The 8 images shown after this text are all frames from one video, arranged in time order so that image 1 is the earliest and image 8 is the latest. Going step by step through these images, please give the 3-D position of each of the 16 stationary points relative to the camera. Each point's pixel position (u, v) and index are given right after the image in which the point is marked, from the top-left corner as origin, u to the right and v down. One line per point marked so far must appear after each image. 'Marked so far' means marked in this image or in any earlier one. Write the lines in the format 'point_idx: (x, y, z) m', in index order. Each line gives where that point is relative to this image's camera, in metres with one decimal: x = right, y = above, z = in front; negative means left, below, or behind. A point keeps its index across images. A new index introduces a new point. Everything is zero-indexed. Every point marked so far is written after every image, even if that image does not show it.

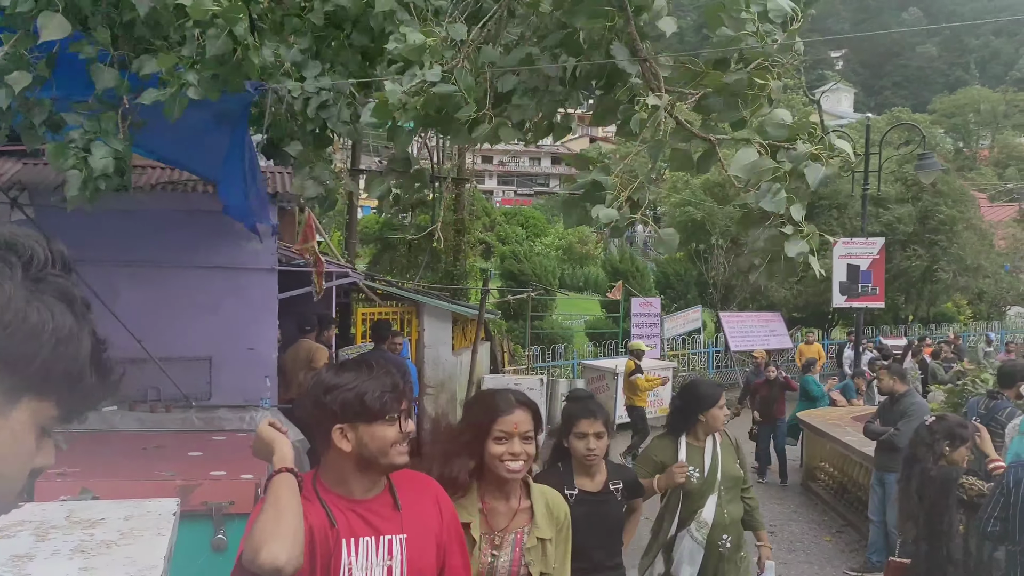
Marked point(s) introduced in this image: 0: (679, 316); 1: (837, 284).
0: (+2.6, -0.4, +13.3) m
1: (+4.0, +0.1, +11.2) m
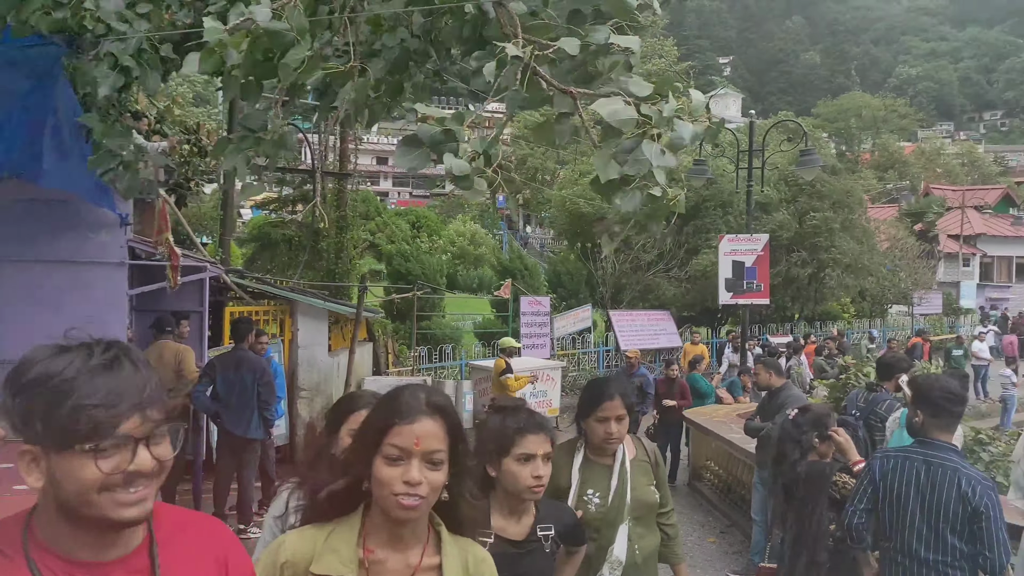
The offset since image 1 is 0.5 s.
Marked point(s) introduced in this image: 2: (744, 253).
0: (+0.9, -0.4, +13.1) m
1: (+2.6, +0.1, +11.1) m
2: (+2.8, +0.4, +11.0) m
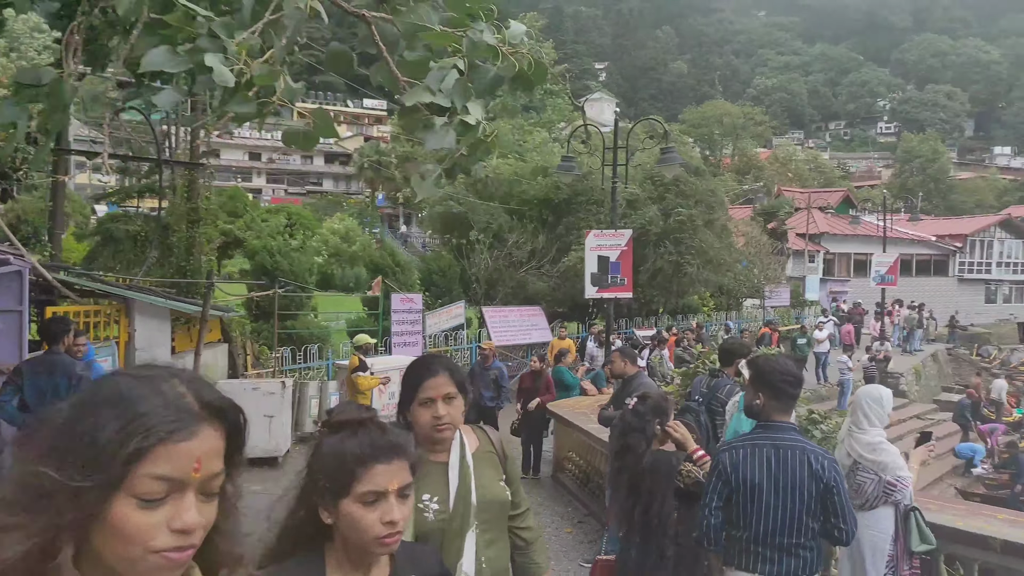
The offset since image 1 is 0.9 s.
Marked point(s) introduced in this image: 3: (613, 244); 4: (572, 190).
0: (-1.0, -0.4, +13.2) m
1: (+1.0, +0.2, +11.5) m
2: (+1.2, +0.5, +11.4) m
3: (+1.3, +0.6, +11.4) m
4: (+1.0, +1.8, +16.8) m
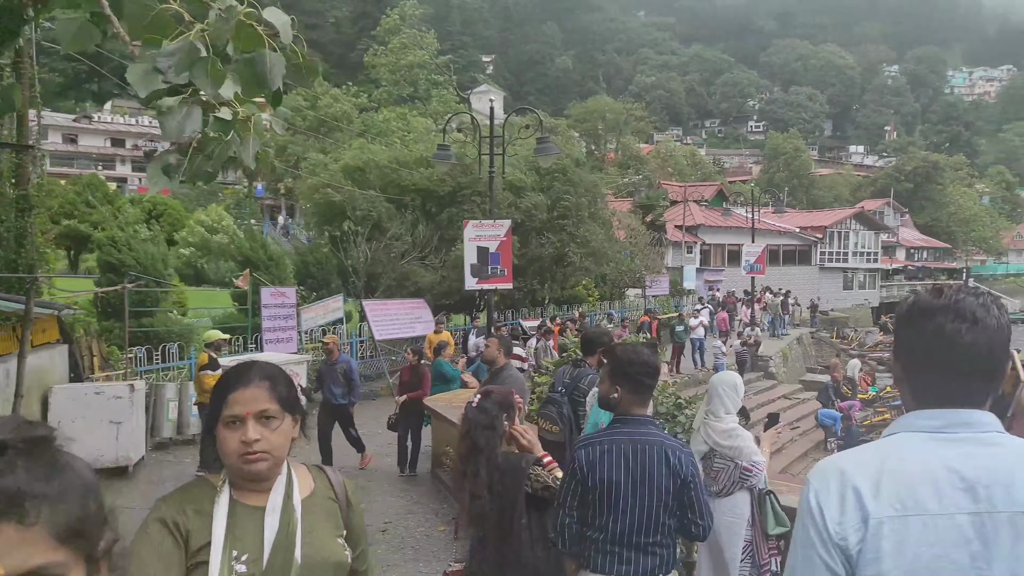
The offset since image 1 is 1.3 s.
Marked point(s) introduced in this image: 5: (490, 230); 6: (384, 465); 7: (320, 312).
0: (-2.7, -0.2, +12.8) m
1: (-0.6, +0.3, +11.3) m
2: (-0.3, +0.6, +11.2) m
3: (-0.2, +0.7, +11.3) m
4: (-1.2, +1.9, +16.6) m
5: (-0.3, +0.7, +11.3) m
6: (-1.3, -1.8, +9.3) m
7: (-2.7, -0.3, +13.1) m
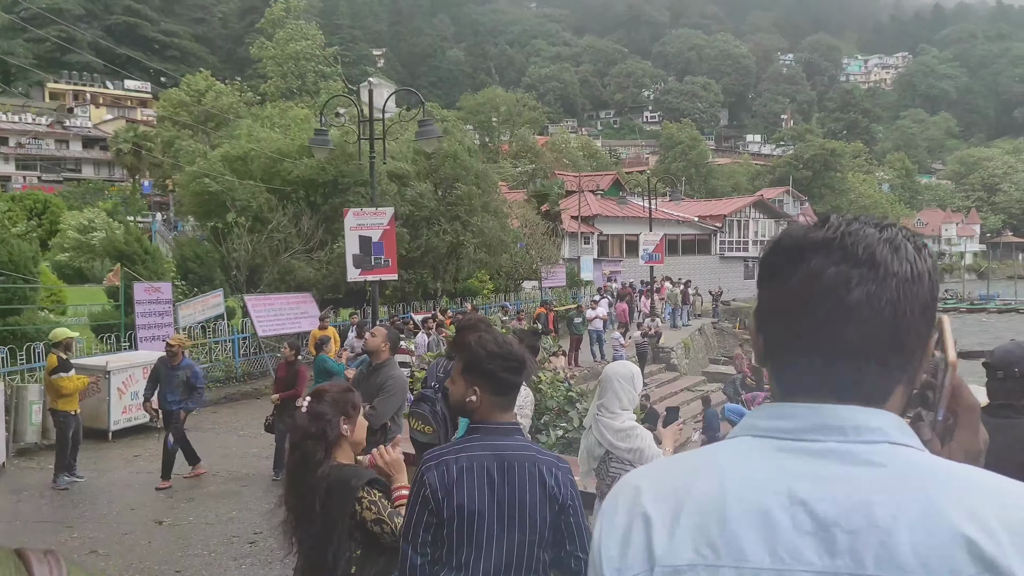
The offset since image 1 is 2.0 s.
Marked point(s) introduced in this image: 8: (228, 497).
0: (-4.1, -0.2, +11.9) m
1: (-1.9, +0.4, +10.6) m
2: (-1.6, +0.7, +10.5) m
3: (-1.5, +0.8, +10.6) m
4: (-3.1, +2.1, +15.8) m
5: (-1.6, +0.8, +10.6) m
6: (-2.3, -1.7, +8.6) m
7: (-4.2, -0.2, +12.1) m
8: (-2.3, -1.7, +7.3) m
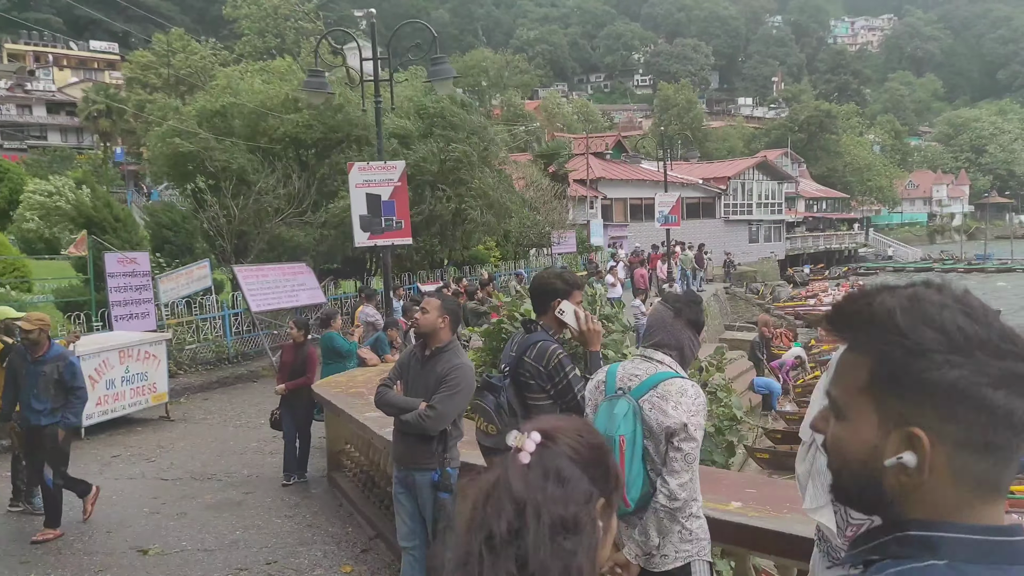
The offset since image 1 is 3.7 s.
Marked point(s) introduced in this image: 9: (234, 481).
0: (-3.8, +0.2, +10.5) m
1: (-1.6, +0.7, +9.3) m
2: (-1.3, +1.1, +9.2) m
3: (-1.2, +1.1, +9.3) m
4: (-2.9, +2.6, +14.4) m
5: (-1.3, +1.2, +9.2) m
6: (-2.0, -1.4, +7.3) m
7: (-3.9, +0.1, +10.8) m
8: (-1.9, -1.5, +6.0) m
9: (-2.1, -1.5, +6.8) m
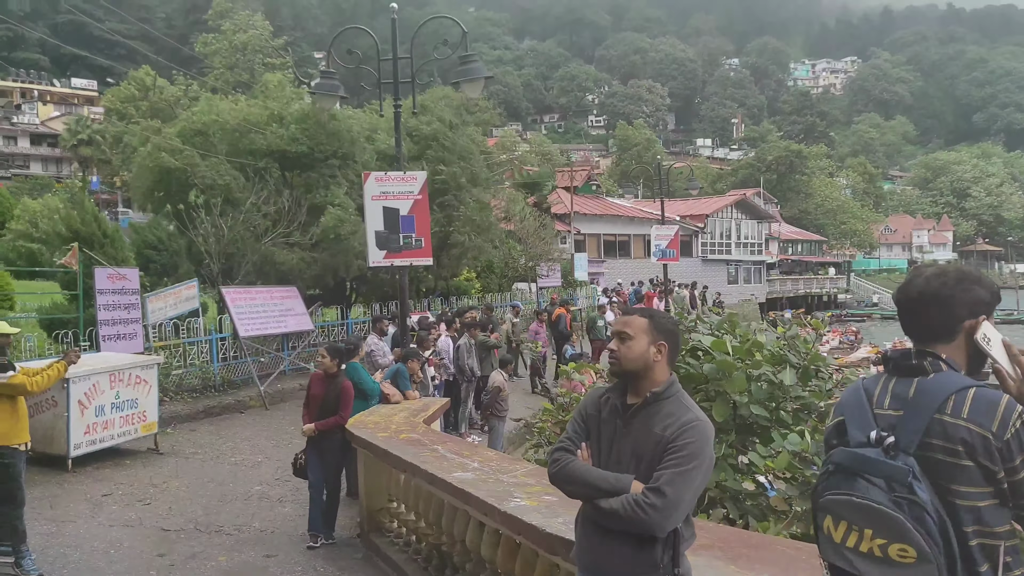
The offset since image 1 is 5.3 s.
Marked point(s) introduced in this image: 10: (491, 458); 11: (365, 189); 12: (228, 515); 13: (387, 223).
0: (-3.6, -0.1, +9.3) m
1: (-1.2, +0.5, +8.1) m
2: (-1.0, +0.8, +8.1) m
3: (-0.9, +0.9, +8.2) m
4: (-2.8, +2.2, +13.3) m
5: (-0.9, +0.9, +8.1) m
6: (-1.6, -1.6, +6.1) m
7: (-3.6, -0.1, +9.5) m
8: (-1.4, -1.6, +4.8) m
9: (-1.7, -1.6, +5.6) m
10: (-0.1, -0.8, +4.5) m
11: (-1.3, +0.9, +8.1) m
12: (-1.9, -1.6, +6.1) m
13: (-1.1, +0.6, +8.2) m
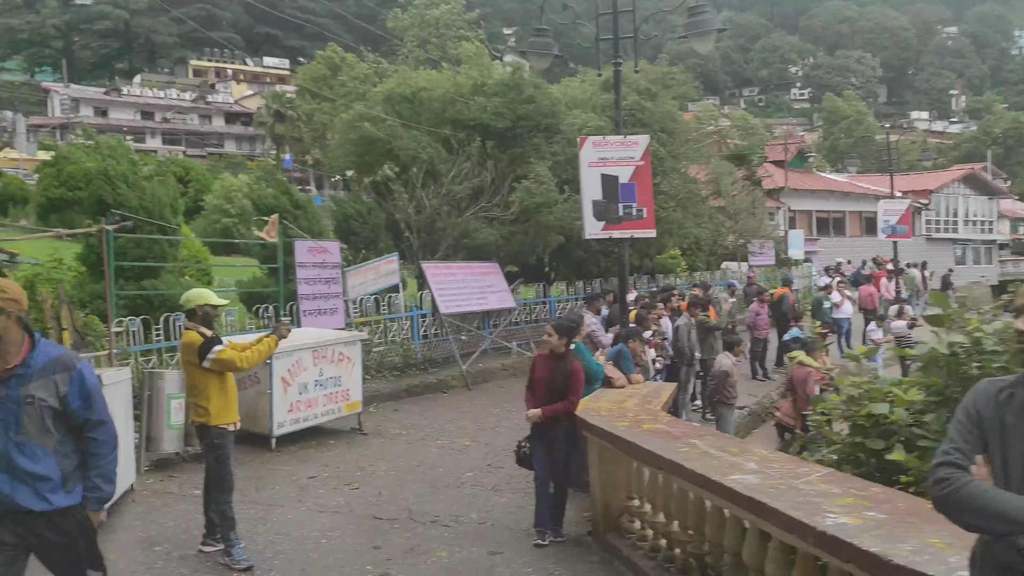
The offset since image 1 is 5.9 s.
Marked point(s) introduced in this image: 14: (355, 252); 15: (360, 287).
0: (-1.4, +0.2, +8.9) m
1: (+0.7, +0.7, +7.3) m
2: (+0.9, +1.0, +7.3) m
3: (+1.0, +1.1, +7.3) m
4: (+0.2, +2.5, +12.6) m
5: (+0.9, +1.2, +7.3) m
6: (-0.1, -1.4, +5.4) m
7: (-1.4, +0.1, +9.2) m
8: (-0.2, -1.4, +4.2) m
9: (-0.3, -1.4, +5.0) m
10: (+1.0, -0.7, +3.6) m
11: (+0.6, +1.1, +7.3) m
12: (-0.5, -1.4, +5.5) m
13: (+0.8, +0.8, +7.4) m
14: (-2.1, +0.5, +11.9) m
15: (-1.5, 0.0, +9.0) m
